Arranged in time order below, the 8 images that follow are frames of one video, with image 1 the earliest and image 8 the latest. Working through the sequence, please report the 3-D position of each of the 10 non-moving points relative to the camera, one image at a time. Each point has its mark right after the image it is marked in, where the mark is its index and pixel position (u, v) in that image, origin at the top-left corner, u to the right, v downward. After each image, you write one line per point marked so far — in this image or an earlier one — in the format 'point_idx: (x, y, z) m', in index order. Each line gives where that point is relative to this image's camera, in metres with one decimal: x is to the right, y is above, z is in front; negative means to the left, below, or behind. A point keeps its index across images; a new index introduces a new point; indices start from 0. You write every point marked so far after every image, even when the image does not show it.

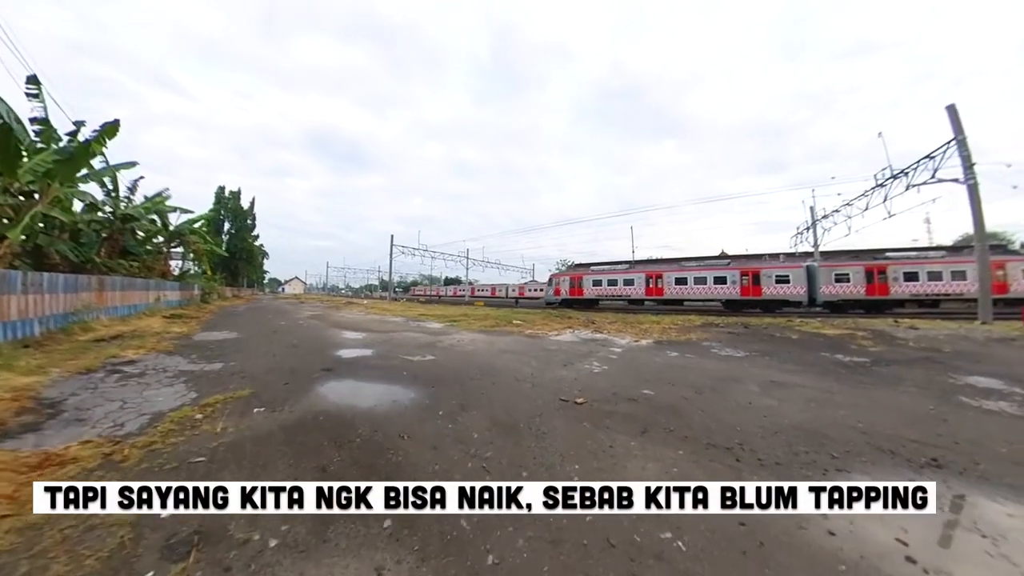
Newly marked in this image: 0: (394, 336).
0: (-3.3, -1.3, +11.7) m
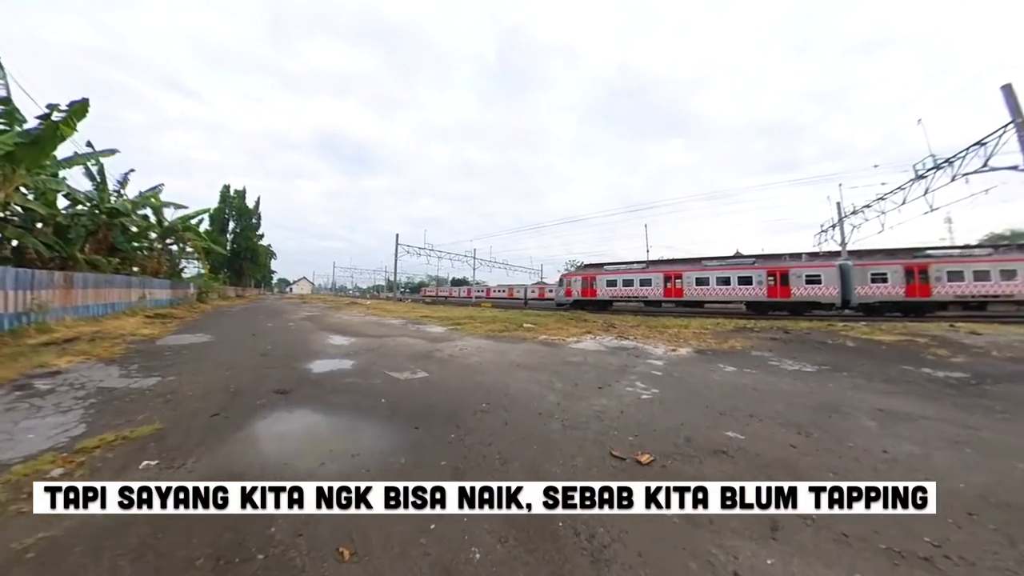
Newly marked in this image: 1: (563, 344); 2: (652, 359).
0: (-3.0, -1.2, +9.9) m
1: (+1.3, -1.4, +10.4) m
2: (+3.2, -1.6, +8.8) m
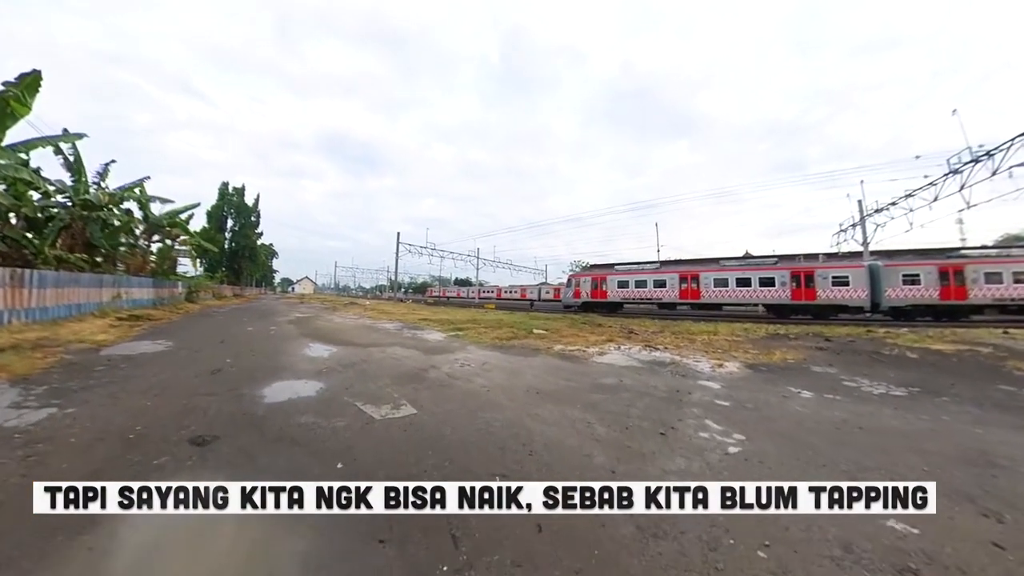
0: (-2.7, -1.2, +8.2) m
1: (+1.5, -1.4, +8.7) m
2: (+3.4, -1.7, +7.1) m
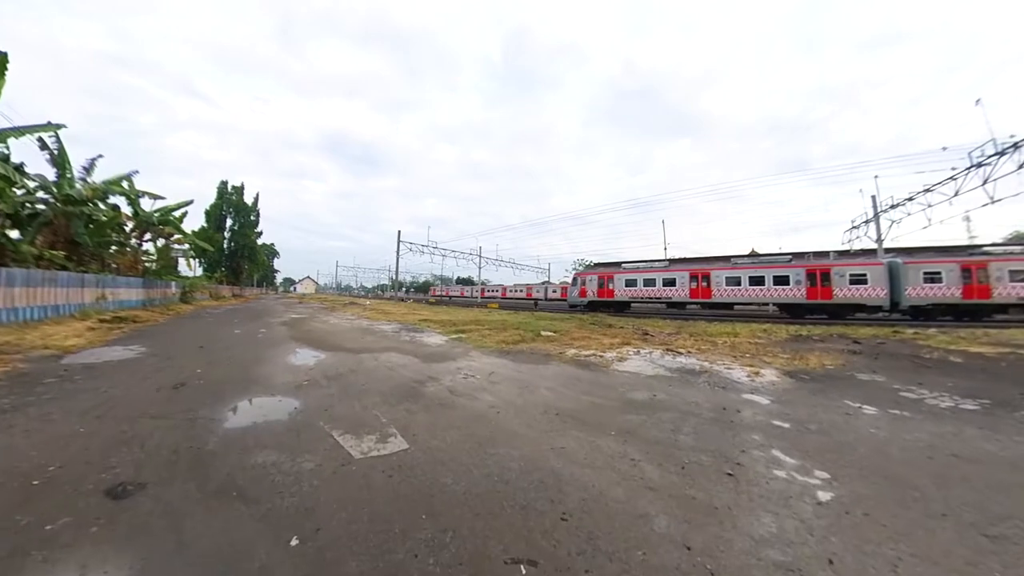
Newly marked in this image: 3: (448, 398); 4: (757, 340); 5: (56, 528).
0: (-2.5, -1.2, +7.2) m
1: (+1.7, -1.4, +7.7) m
2: (+3.6, -1.6, +6.1) m
3: (-0.7, -1.2, +4.6) m
4: (+7.8, -1.7, +13.3) m
5: (-2.7, -1.4, +2.4) m
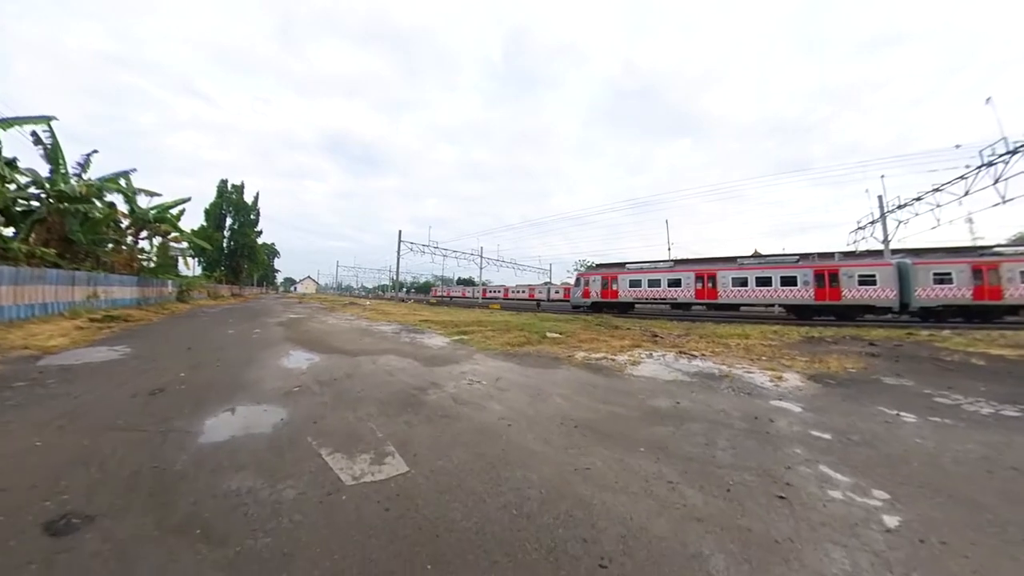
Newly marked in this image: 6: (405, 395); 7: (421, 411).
0: (-2.4, -1.2, +6.8) m
1: (+1.8, -1.4, +7.3) m
2: (+3.7, -1.6, +5.7) m
3: (-0.6, -1.2, +4.2) m
4: (+7.9, -1.7, +12.8) m
5: (-2.6, -1.3, +2.0) m
6: (-1.2, -1.2, +4.5) m
7: (-0.9, -1.2, +4.0) m
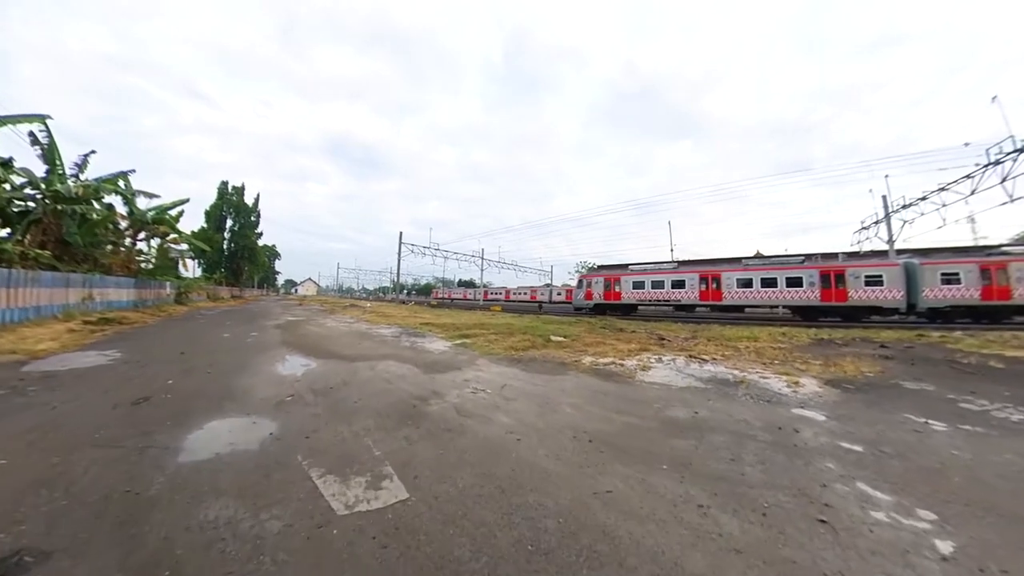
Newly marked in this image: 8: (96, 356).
0: (-2.3, -1.2, +6.5) m
1: (+1.9, -1.4, +7.0) m
2: (+3.8, -1.6, +5.4) m
3: (-0.5, -1.2, +3.9) m
4: (+8.0, -1.7, +12.5) m
5: (-2.5, -1.4, +1.7) m
6: (-1.1, -1.2, +4.2) m
7: (-0.8, -1.2, +3.7) m
8: (-7.7, -1.3, +7.7) m
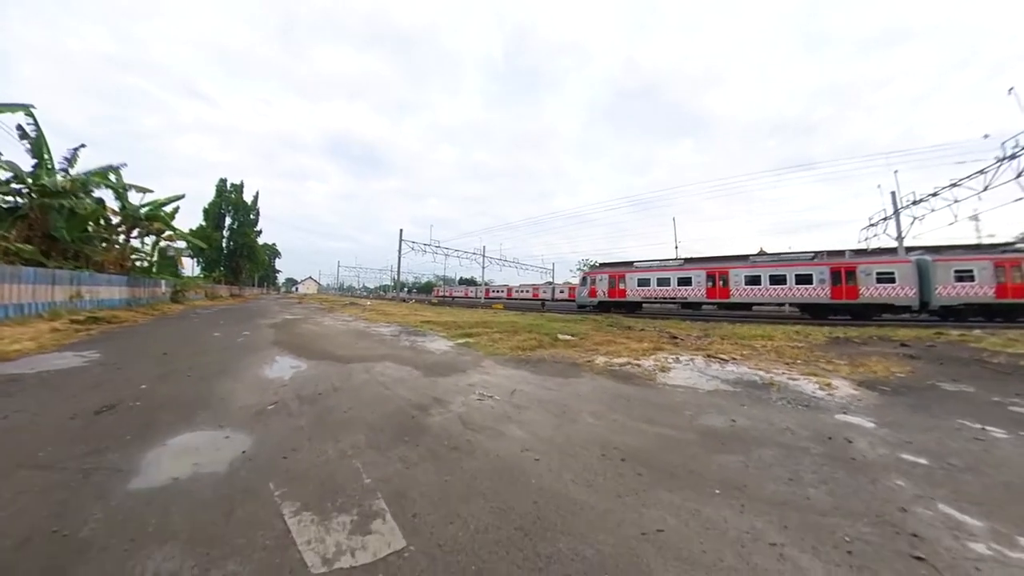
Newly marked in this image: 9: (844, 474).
0: (-2.2, -1.1, +5.9) m
1: (+2.1, -1.3, +6.4) m
2: (+3.9, -1.6, +4.8) m
3: (-0.4, -1.2, +3.3) m
4: (+8.1, -1.6, +11.9) m
5: (-2.4, -1.3, +1.1) m
6: (-1.0, -1.1, +3.7) m
7: (-0.7, -1.1, +3.1) m
8: (-7.6, -1.2, +7.2) m
9: (+2.5, -1.5, +3.1) m
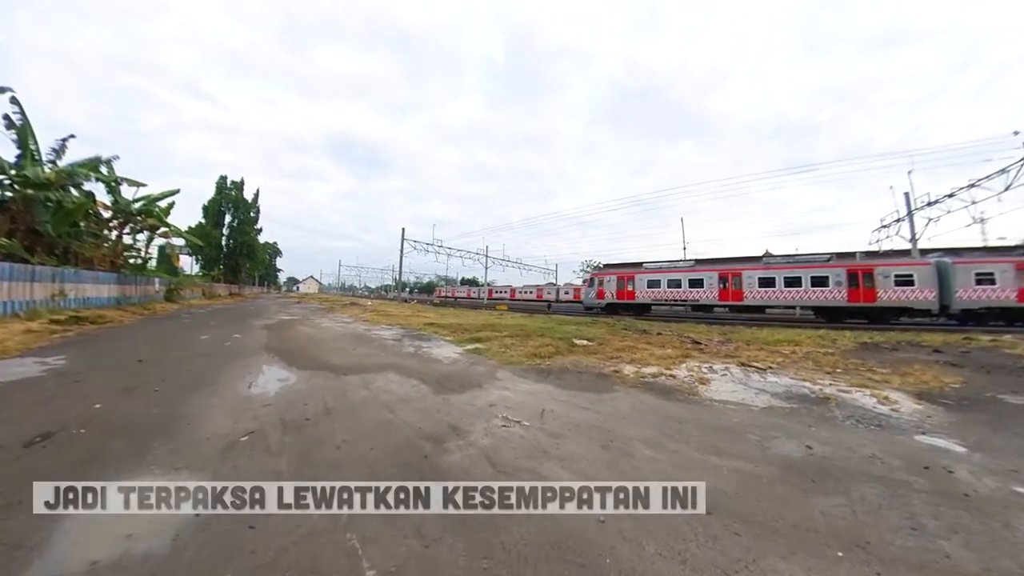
0: (-1.9, -1.1, +5.1) m
1: (+2.3, -1.3, +5.6) m
2: (+4.2, -1.6, +4.0) m
3: (-0.1, -1.2, +2.5) m
4: (+8.4, -1.7, +11.1) m
5: (-2.1, -1.3, +0.4) m
6: (-0.7, -1.1, +2.9) m
7: (-0.4, -1.1, +2.4) m
8: (-7.3, -1.2, +6.4) m
9: (+2.8, -1.5, +2.3) m
